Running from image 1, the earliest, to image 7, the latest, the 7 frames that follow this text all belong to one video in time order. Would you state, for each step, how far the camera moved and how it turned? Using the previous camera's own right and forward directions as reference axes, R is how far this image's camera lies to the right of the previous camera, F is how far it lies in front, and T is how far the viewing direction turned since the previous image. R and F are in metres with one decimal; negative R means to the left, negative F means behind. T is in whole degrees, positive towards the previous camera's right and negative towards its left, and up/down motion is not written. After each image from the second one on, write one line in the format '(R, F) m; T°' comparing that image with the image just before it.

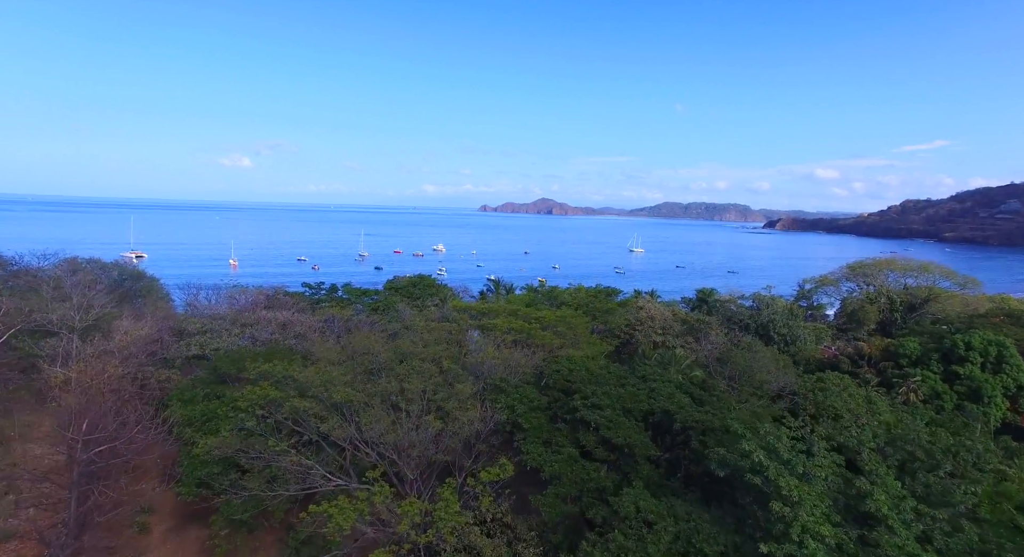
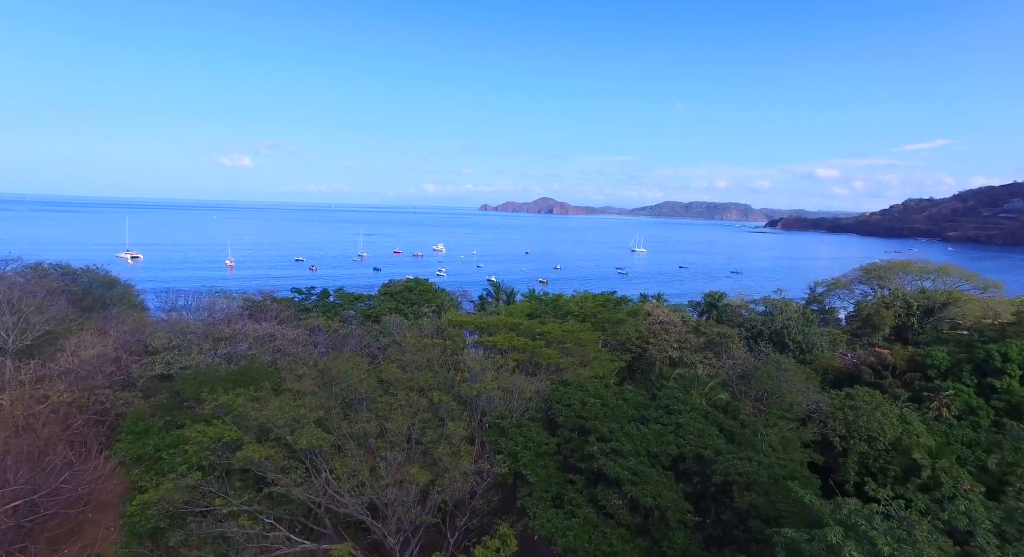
(0.0, +2.2) m; 0°
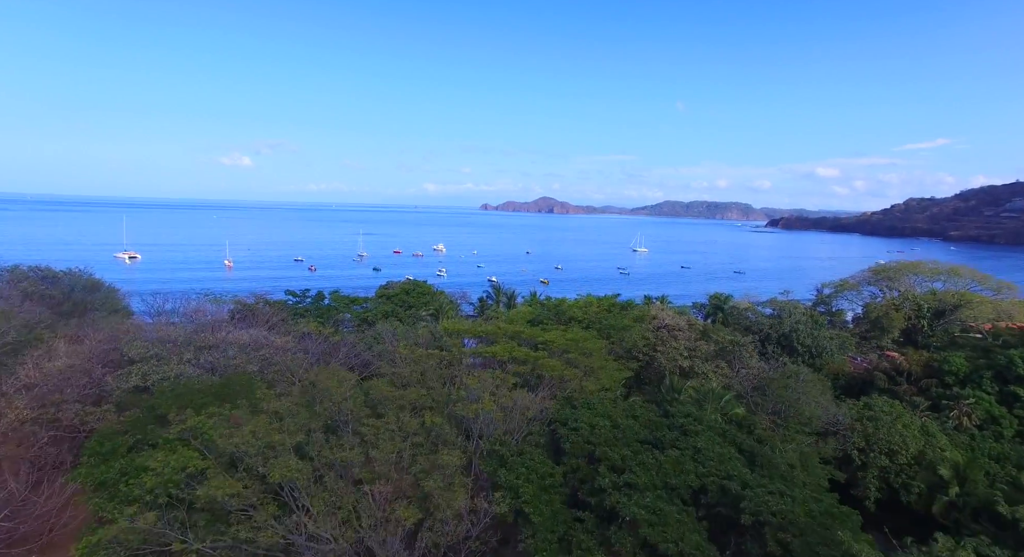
(0.0, +1.2) m; 0°
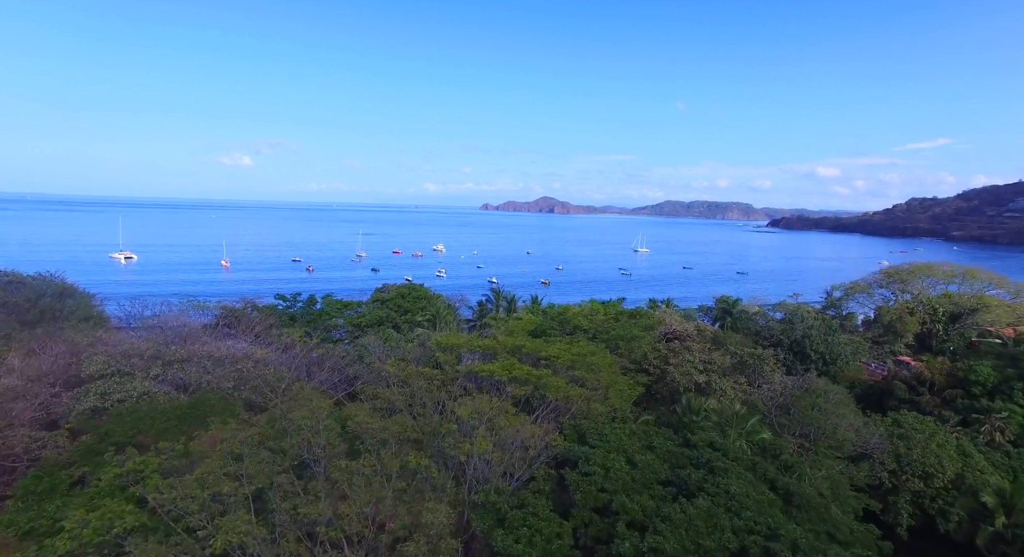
(0.0, +1.8) m; 0°
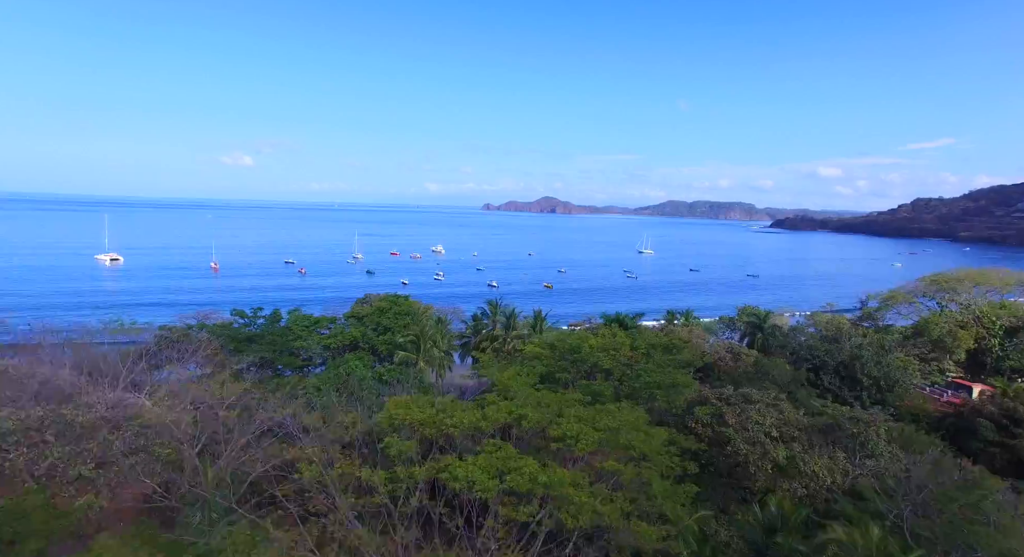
(+0.1, +5.9) m; 0°
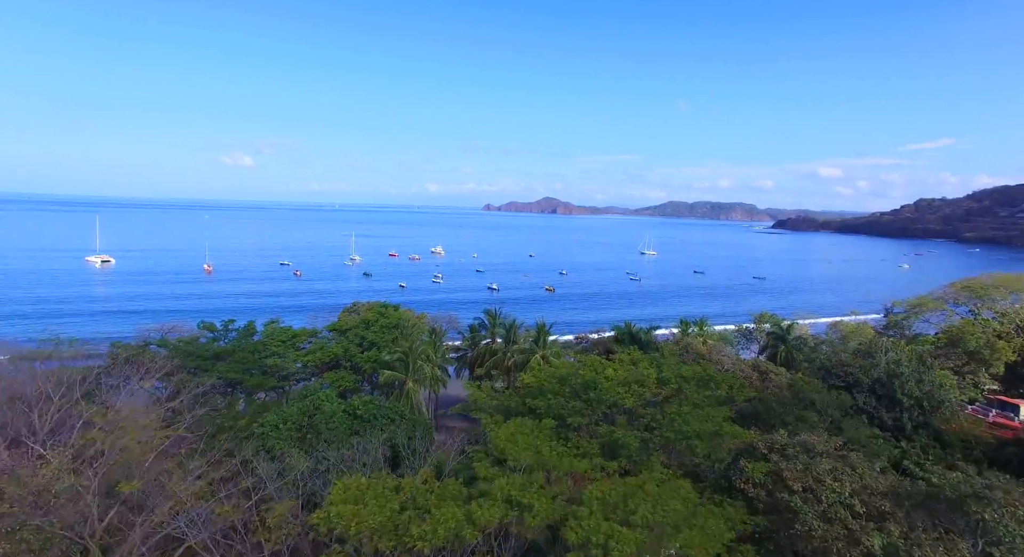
(0.0, +3.5) m; 0°
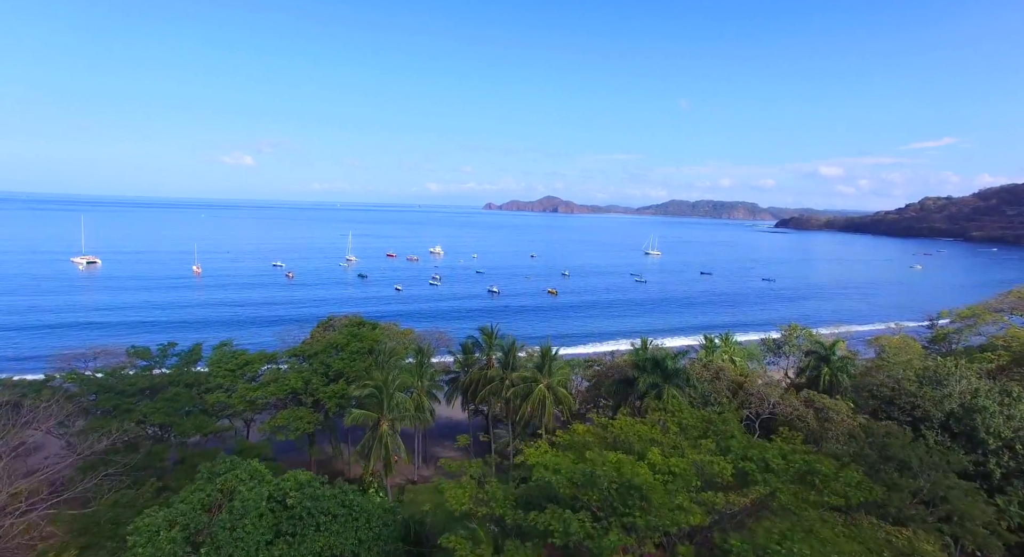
(+0.1, +5.4) m; 0°
